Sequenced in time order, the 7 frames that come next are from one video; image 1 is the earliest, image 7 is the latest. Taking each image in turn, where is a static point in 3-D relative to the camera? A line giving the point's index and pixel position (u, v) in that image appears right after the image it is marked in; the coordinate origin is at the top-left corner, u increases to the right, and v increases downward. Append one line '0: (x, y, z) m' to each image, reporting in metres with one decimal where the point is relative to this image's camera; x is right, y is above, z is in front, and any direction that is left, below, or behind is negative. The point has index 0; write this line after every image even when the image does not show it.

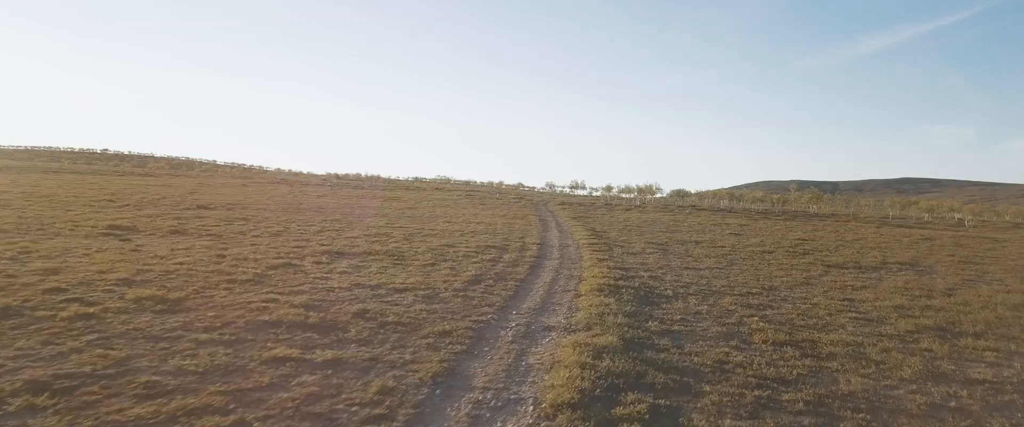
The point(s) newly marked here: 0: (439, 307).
0: (-1.3, -1.6, +13.3) m
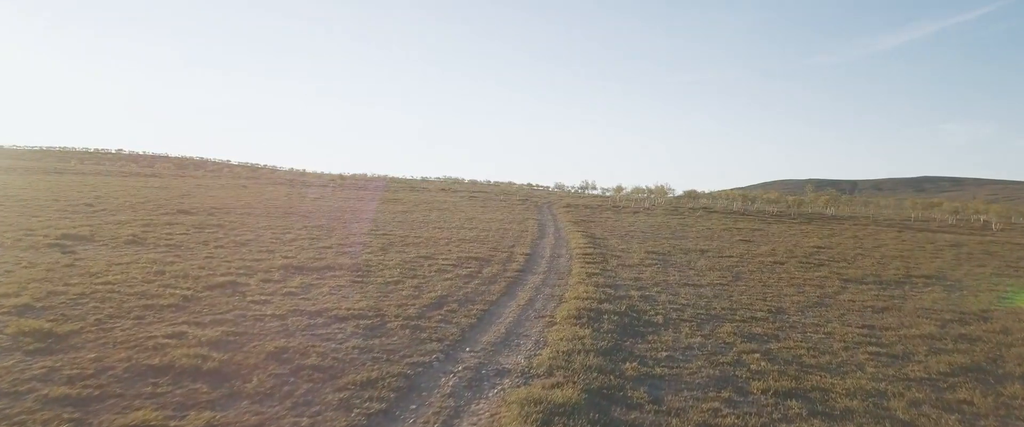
0: (-2.0, -1.9, +11.2) m
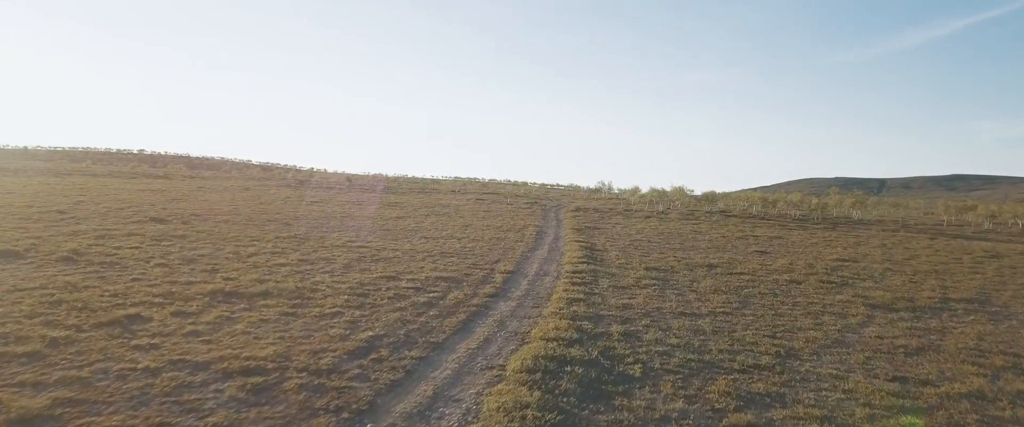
0: (-2.9, -2.3, +8.5) m
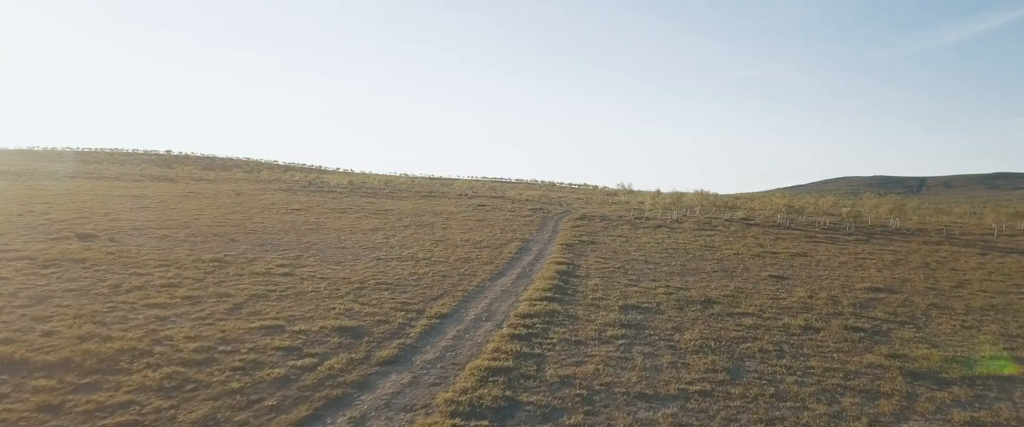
0: (-4.9, -2.9, +4.0) m
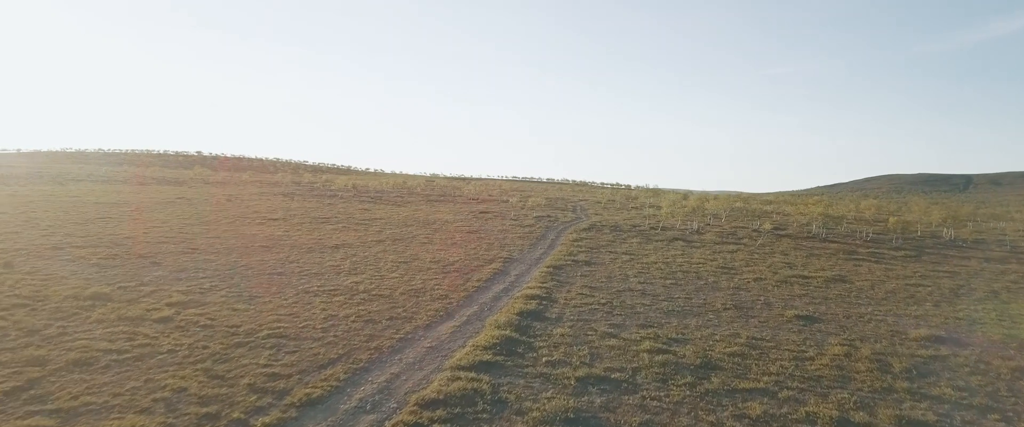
0: (-7.1, -3.6, -0.9) m
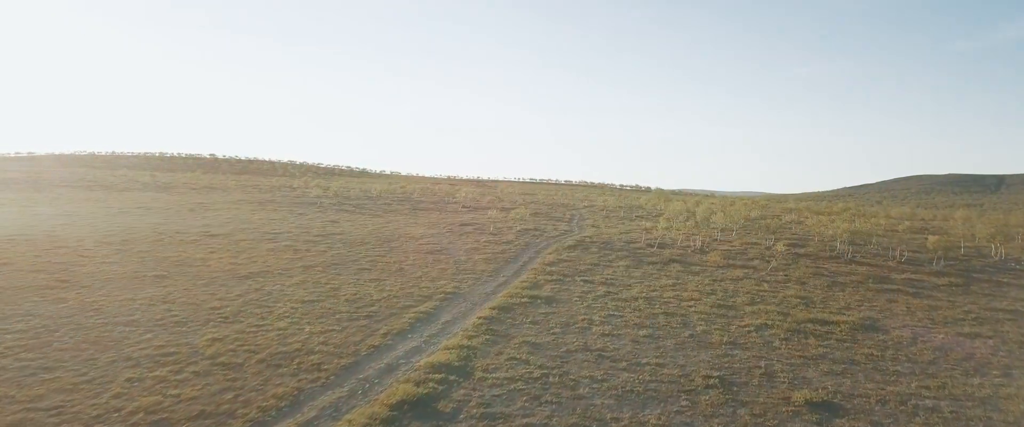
0: (-9.8, -4.3, -6.8) m
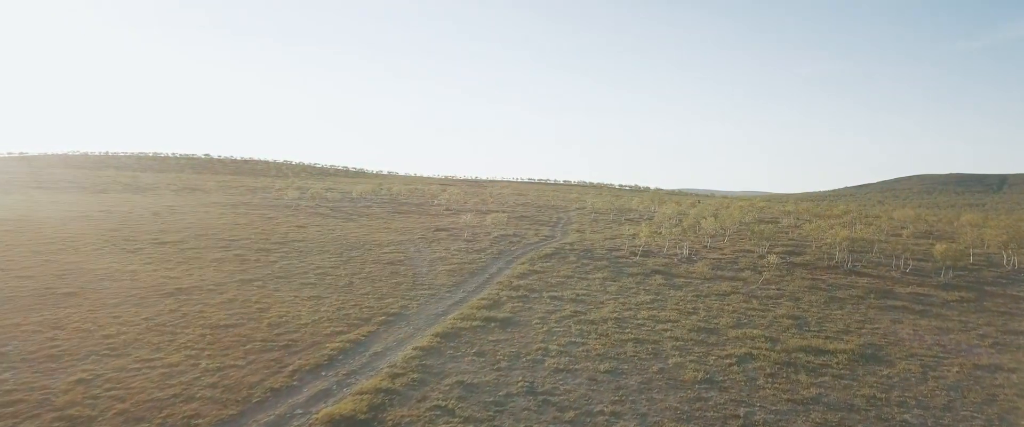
0: (-11.2, -4.6, -9.8) m
